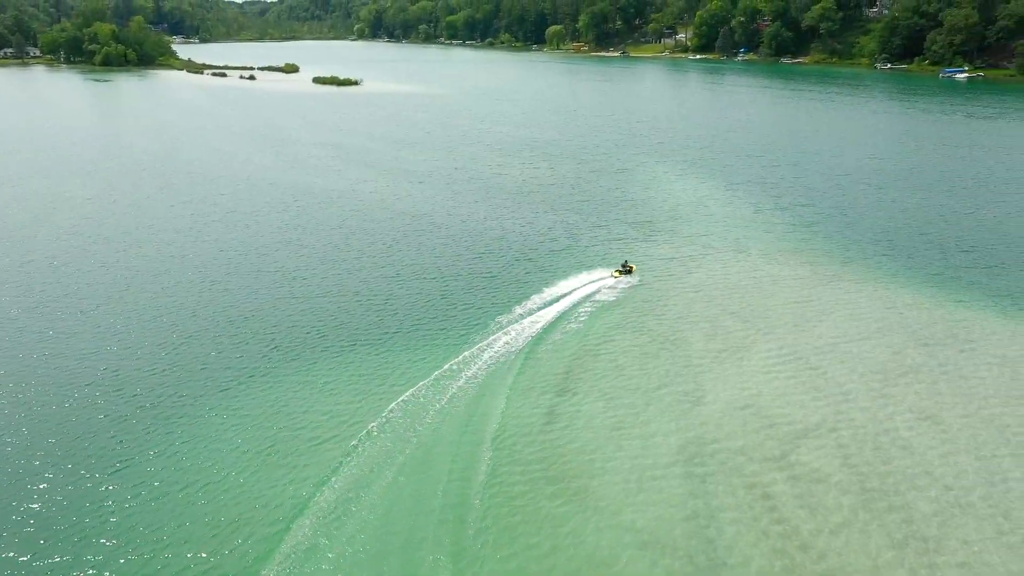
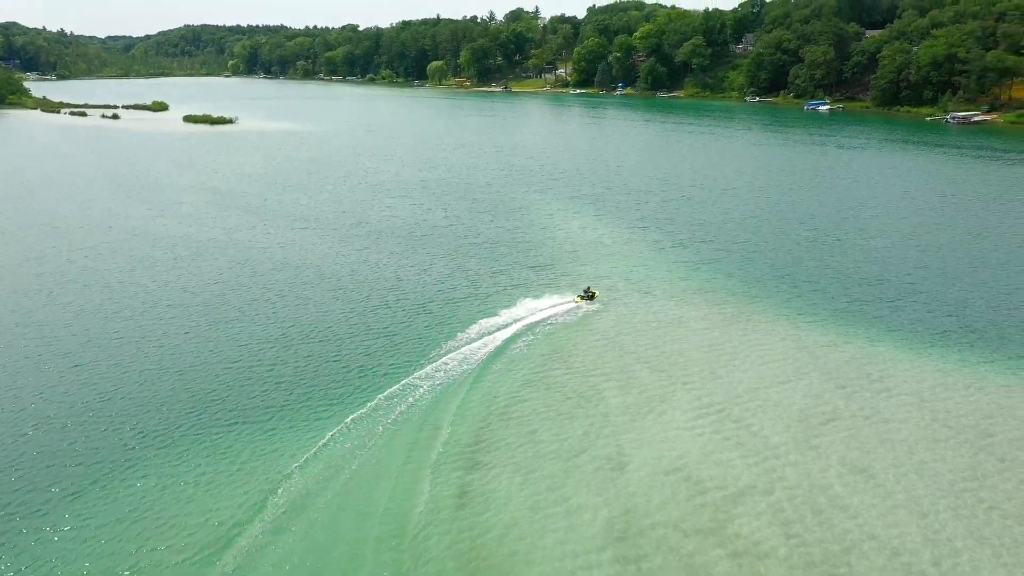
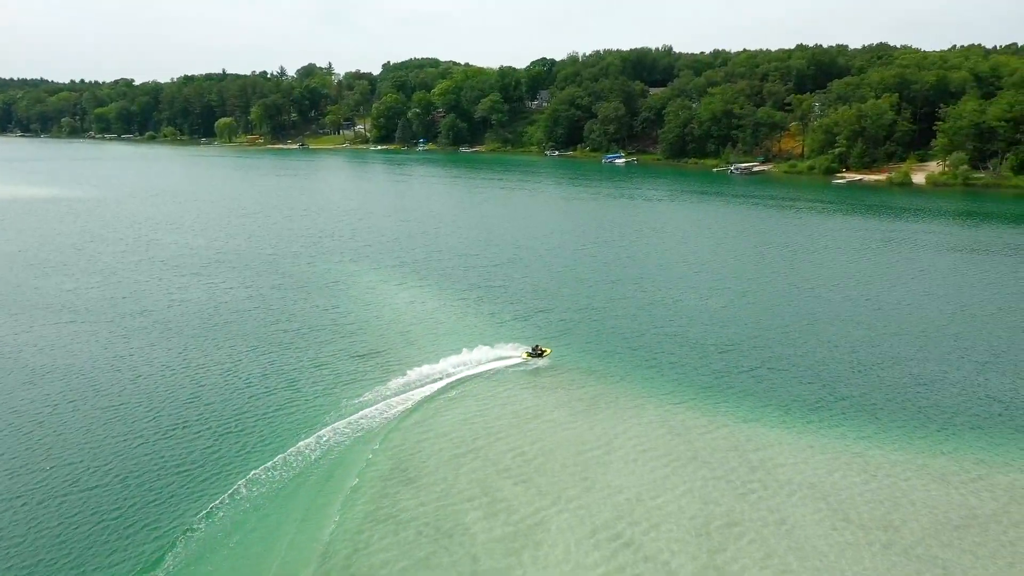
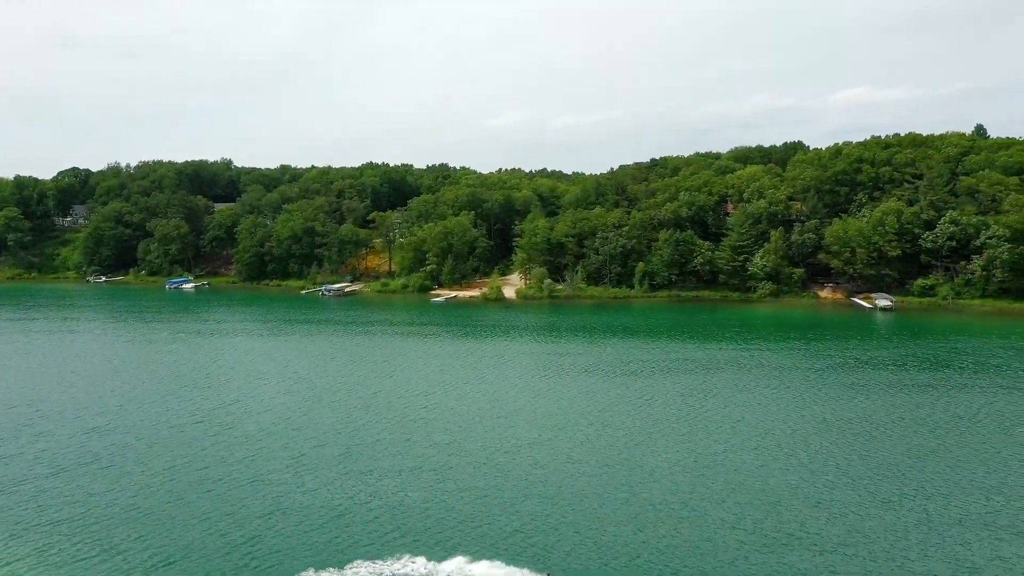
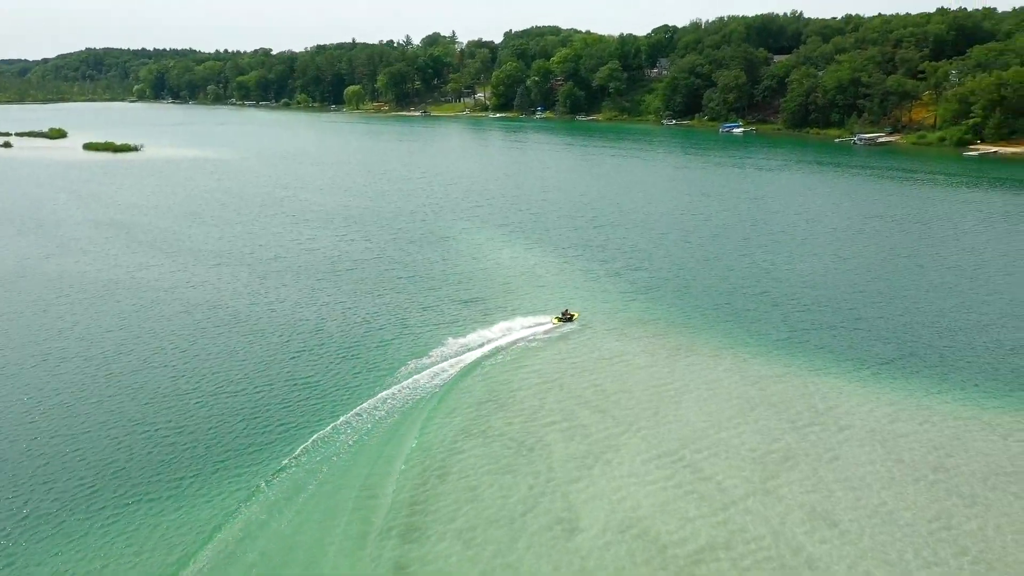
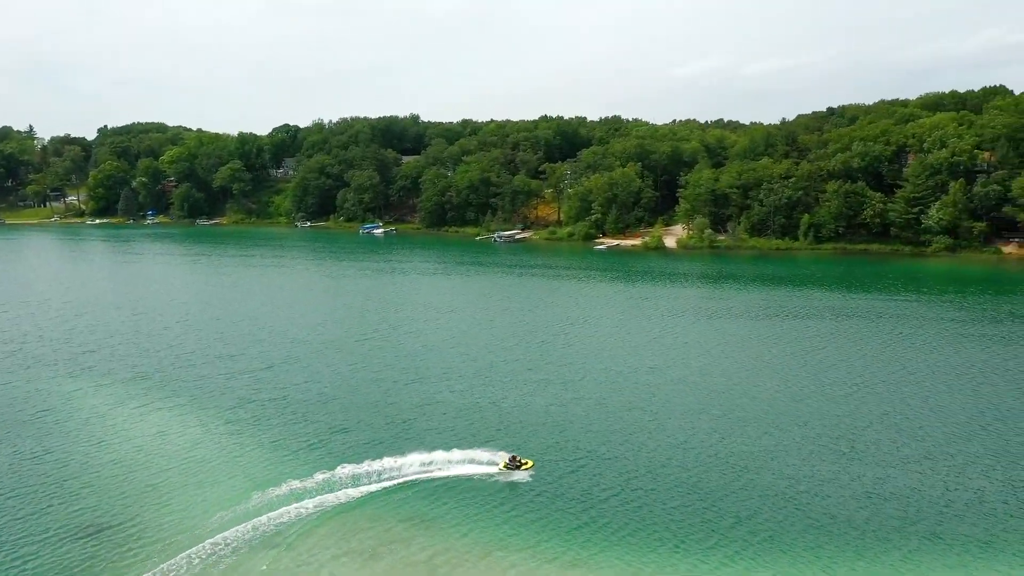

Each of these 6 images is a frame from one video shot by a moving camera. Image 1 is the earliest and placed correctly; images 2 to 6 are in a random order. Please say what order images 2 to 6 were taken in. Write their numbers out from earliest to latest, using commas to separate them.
2, 5, 3, 6, 4
